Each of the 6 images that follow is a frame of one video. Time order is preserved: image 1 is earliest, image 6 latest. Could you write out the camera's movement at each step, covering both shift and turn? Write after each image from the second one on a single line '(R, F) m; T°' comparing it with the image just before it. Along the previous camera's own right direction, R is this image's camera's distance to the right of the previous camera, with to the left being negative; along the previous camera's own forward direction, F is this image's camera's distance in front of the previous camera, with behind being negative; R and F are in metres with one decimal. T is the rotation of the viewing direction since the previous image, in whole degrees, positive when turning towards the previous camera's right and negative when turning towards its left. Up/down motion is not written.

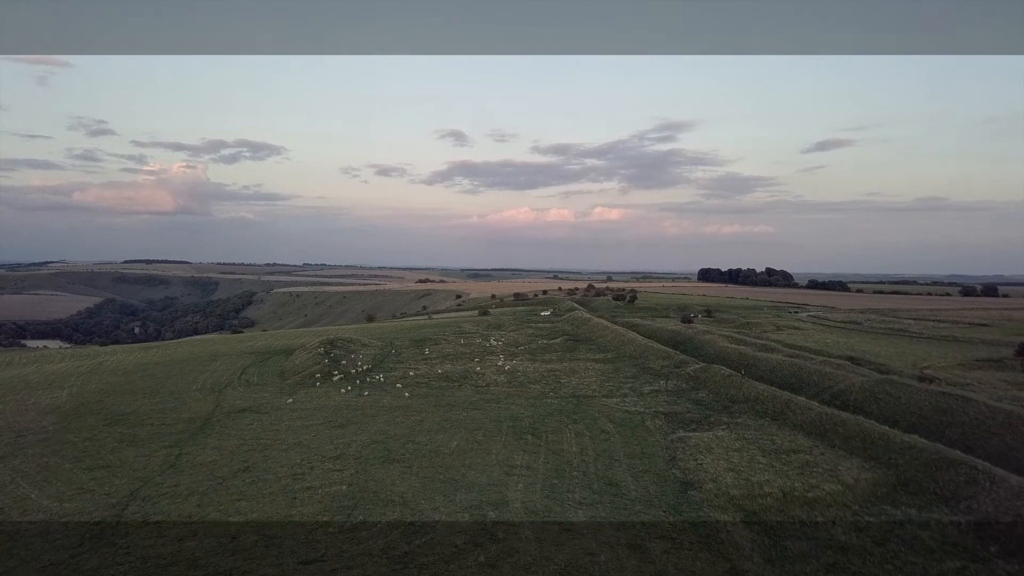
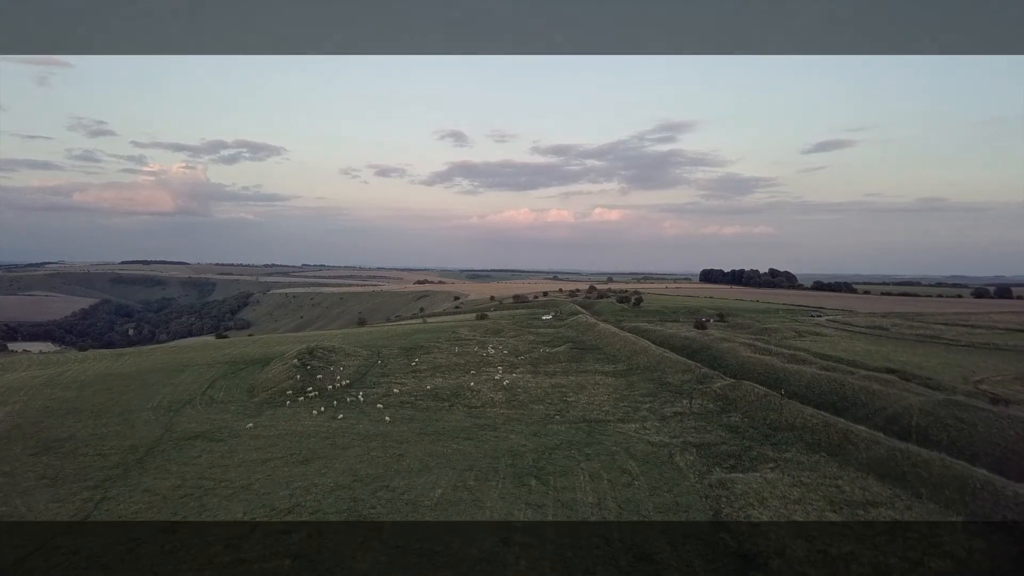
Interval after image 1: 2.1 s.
(0.0, +3.4) m; 0°
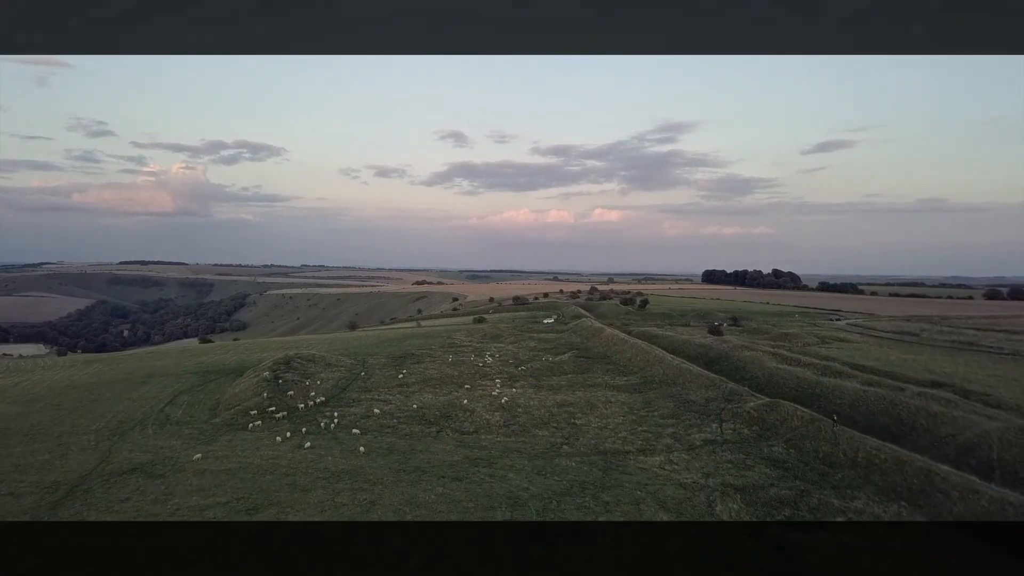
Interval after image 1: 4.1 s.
(0.0, +3.2) m; 0°
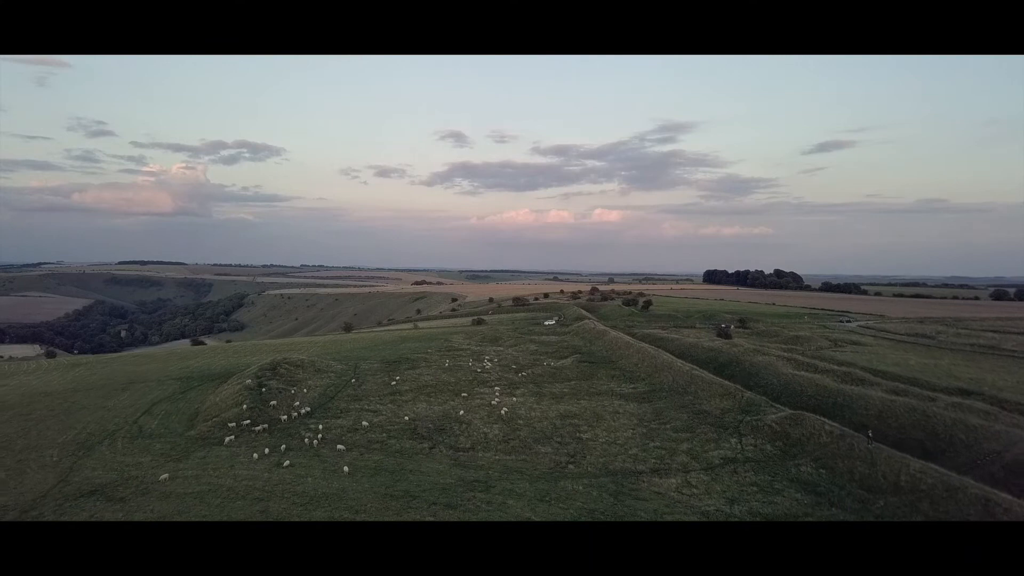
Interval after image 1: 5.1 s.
(0.0, +1.6) m; 0°
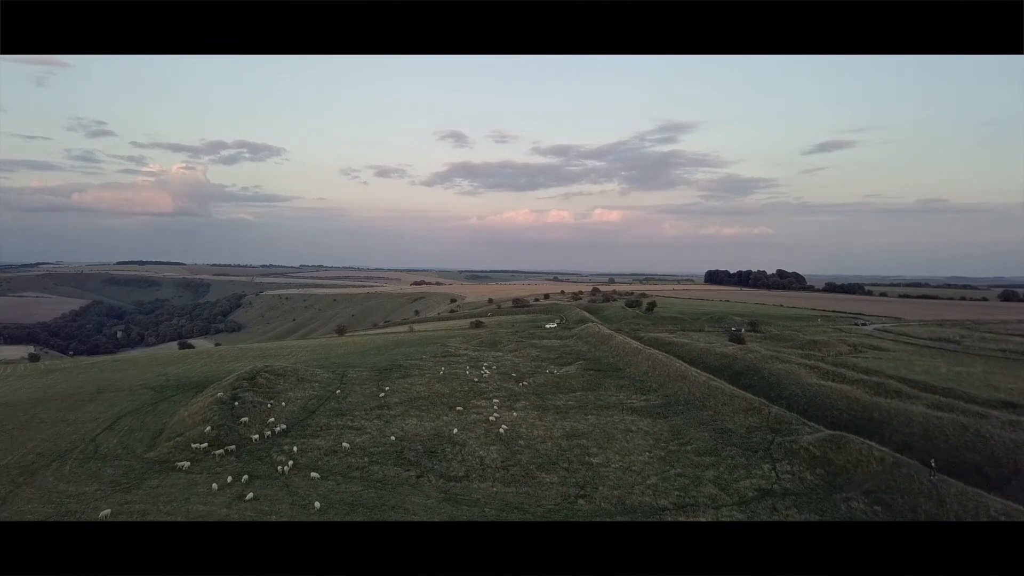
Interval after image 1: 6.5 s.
(0.0, +2.2) m; 0°
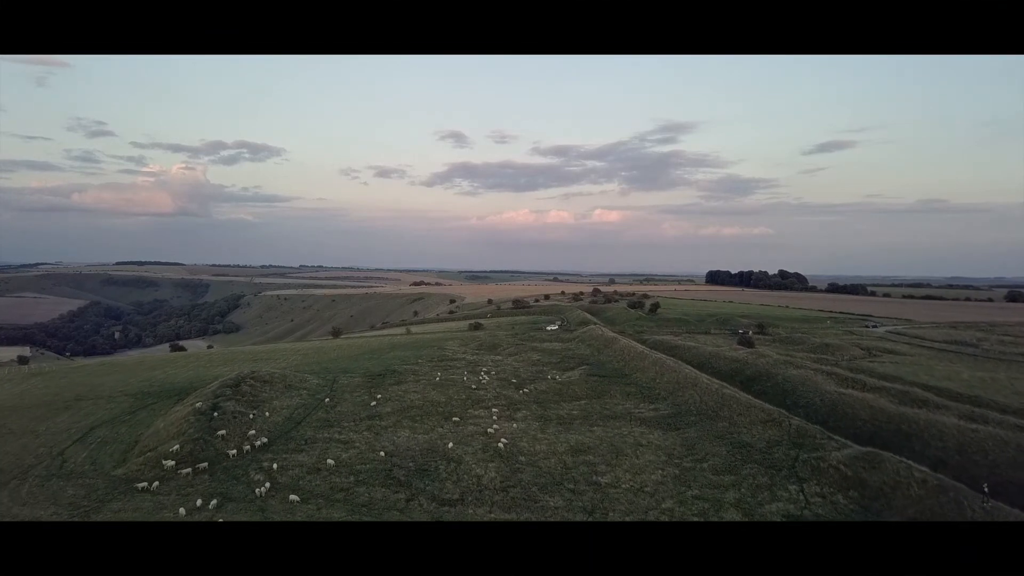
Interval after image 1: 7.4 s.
(0.0, +1.4) m; 0°
